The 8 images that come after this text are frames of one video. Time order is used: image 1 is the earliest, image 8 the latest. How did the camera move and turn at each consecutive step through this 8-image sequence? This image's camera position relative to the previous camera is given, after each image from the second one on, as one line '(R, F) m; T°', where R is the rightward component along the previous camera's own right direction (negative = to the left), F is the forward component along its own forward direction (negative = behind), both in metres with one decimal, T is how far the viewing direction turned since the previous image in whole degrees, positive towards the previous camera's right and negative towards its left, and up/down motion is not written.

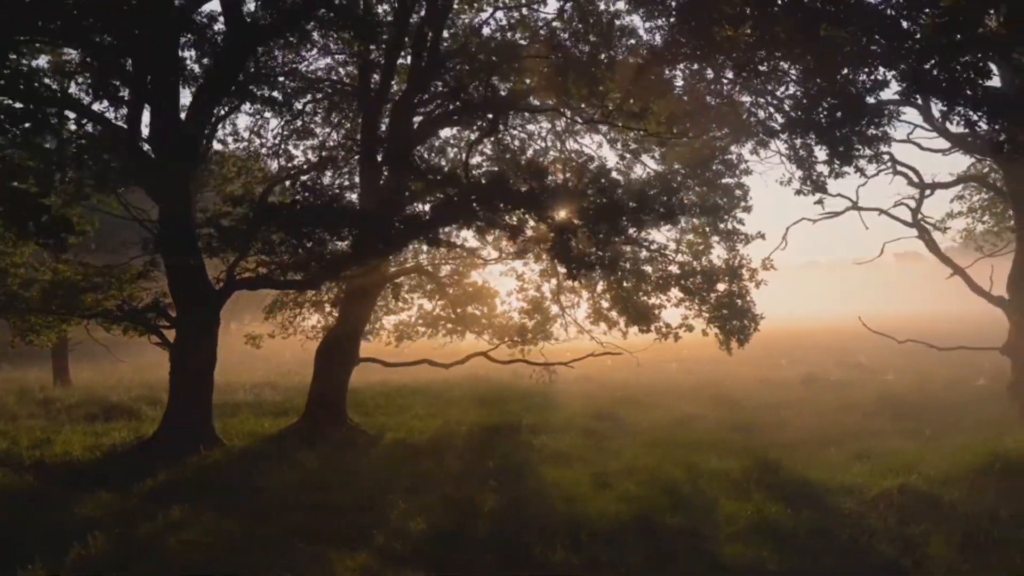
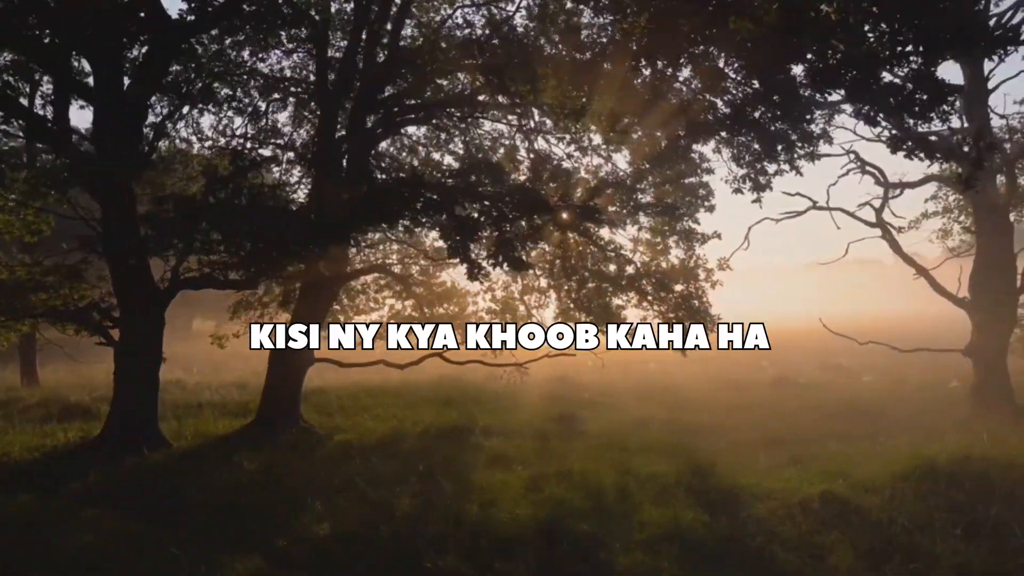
(+0.9, +0.2) m; 0°
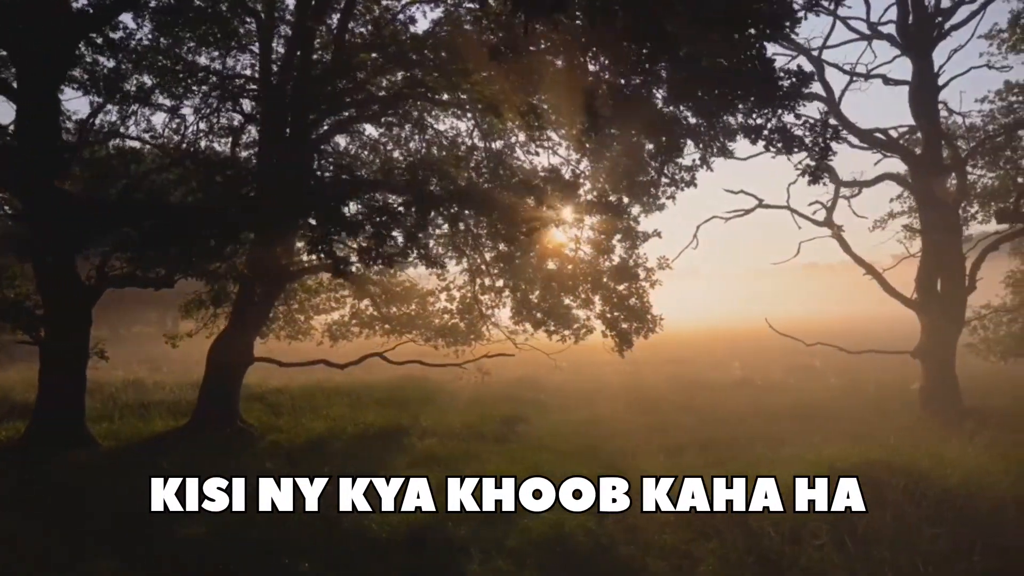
(+1.1, +0.2) m; 0°
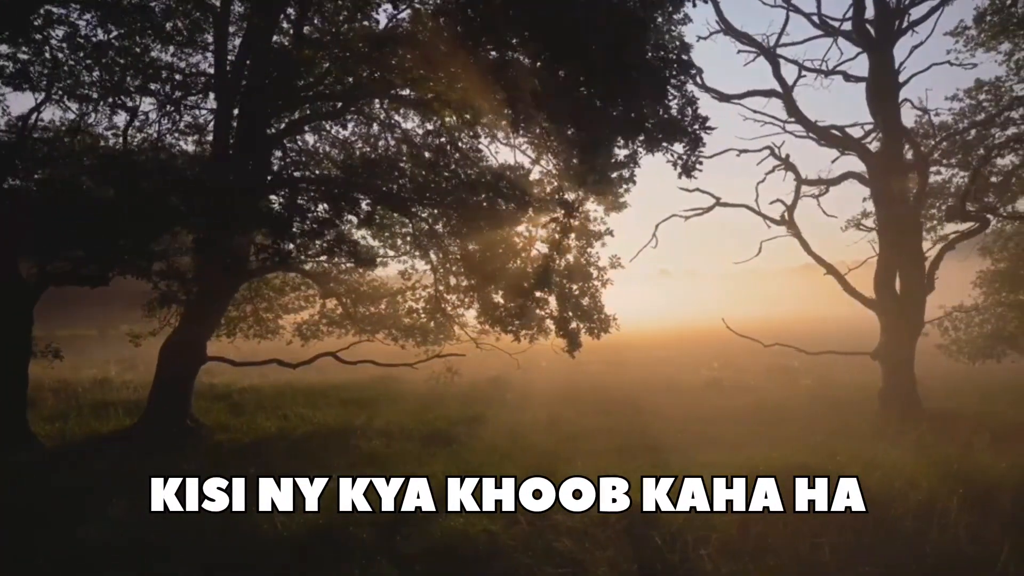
(+0.8, +0.2) m; 0°
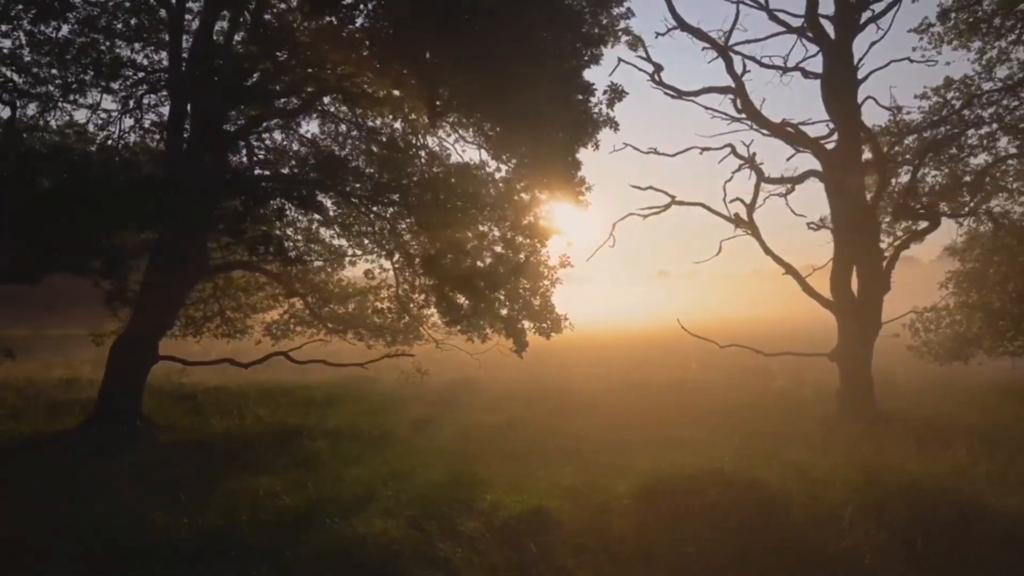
(+0.9, +0.2) m; 0°
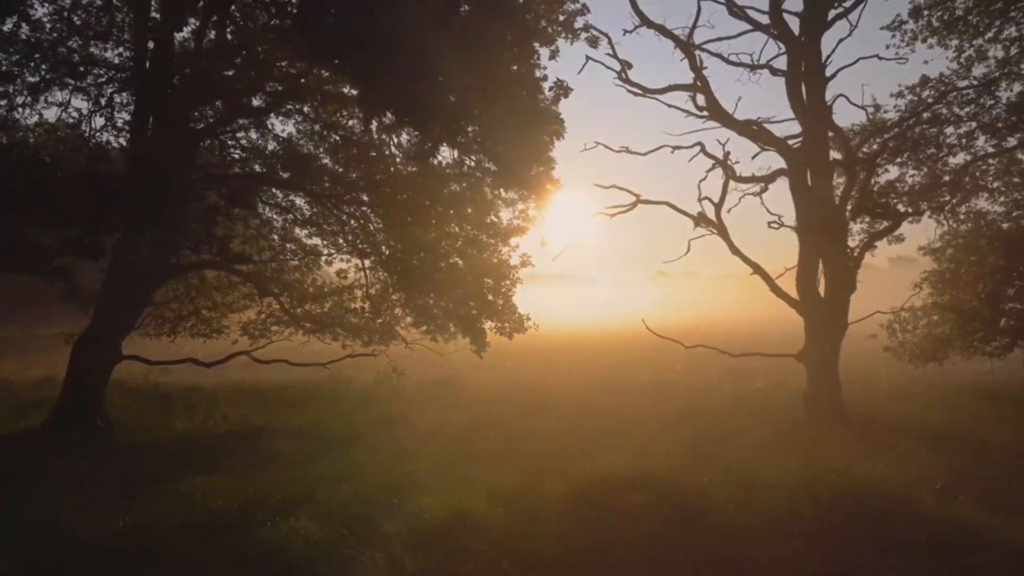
(+0.7, +0.1) m; 0°
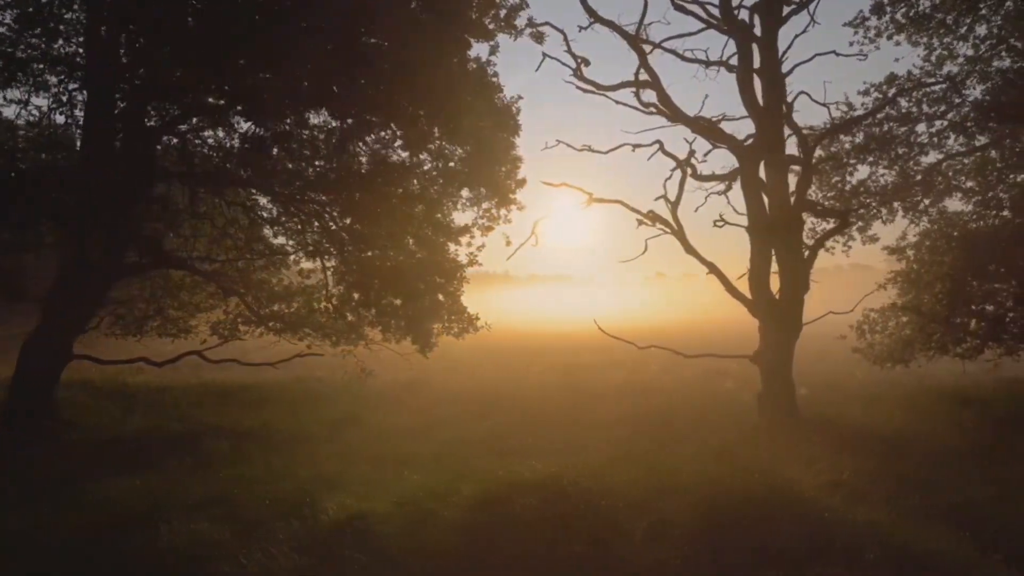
(+0.9, +0.2) m; 0°
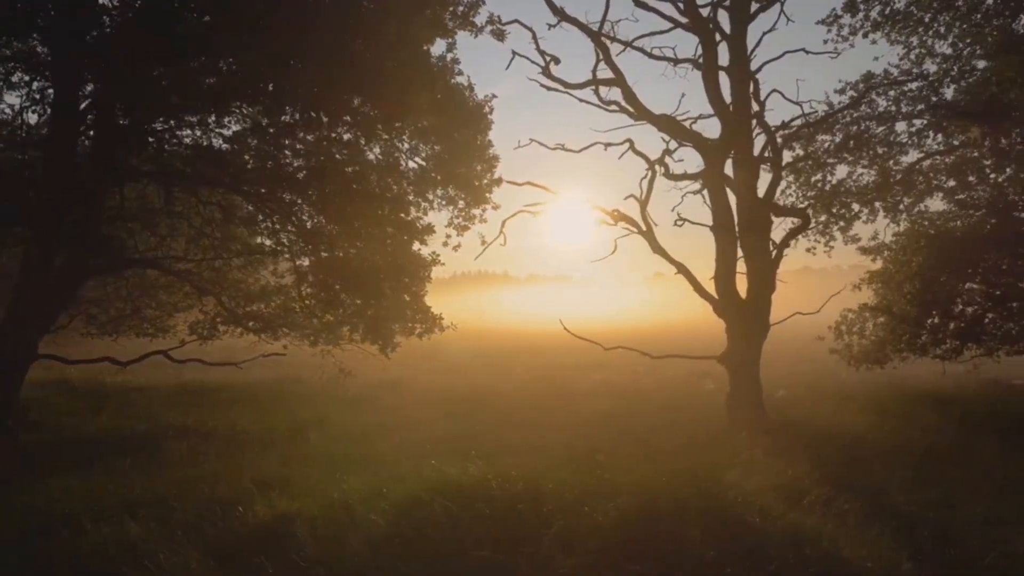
(+0.6, +0.1) m; 0°
